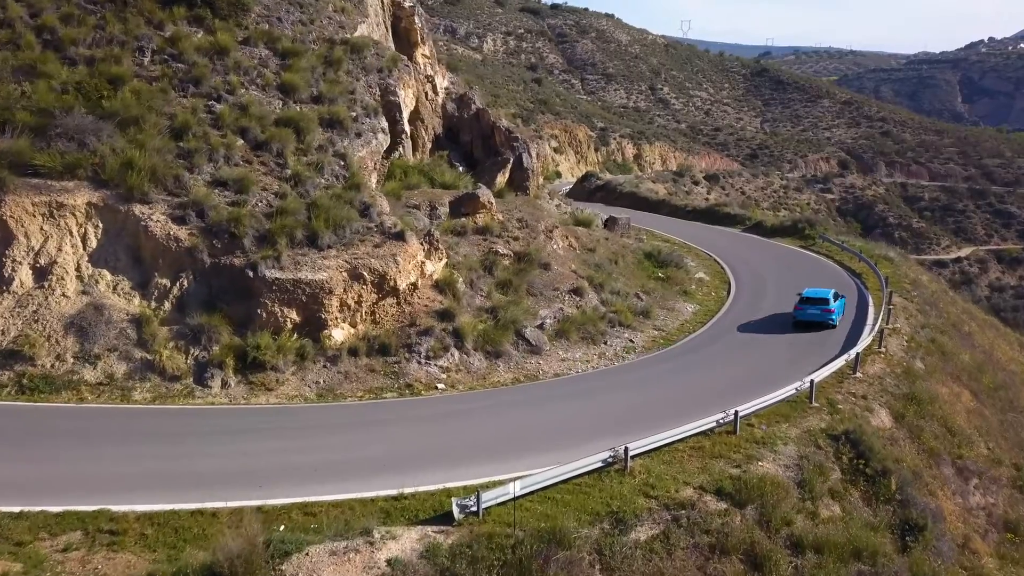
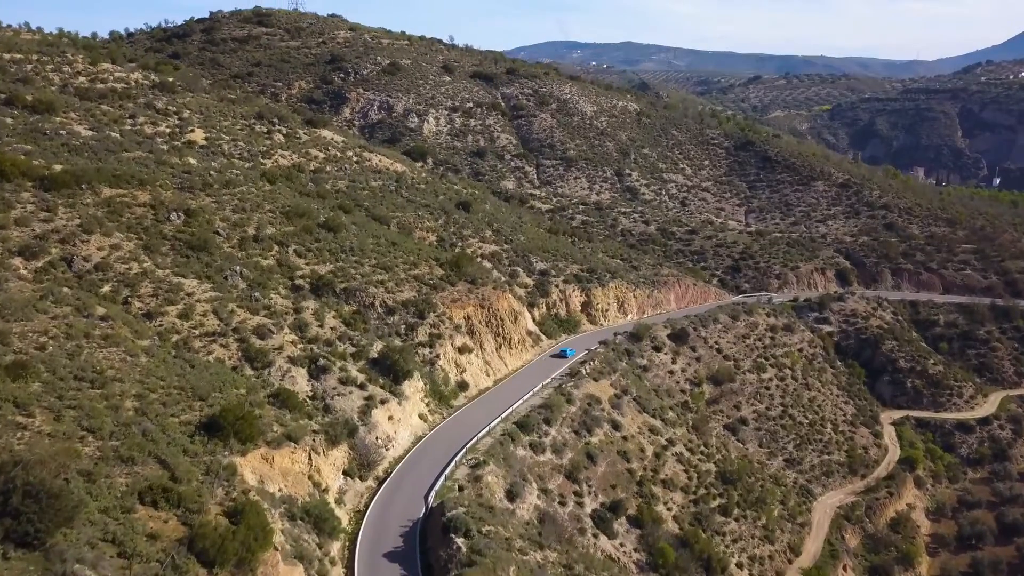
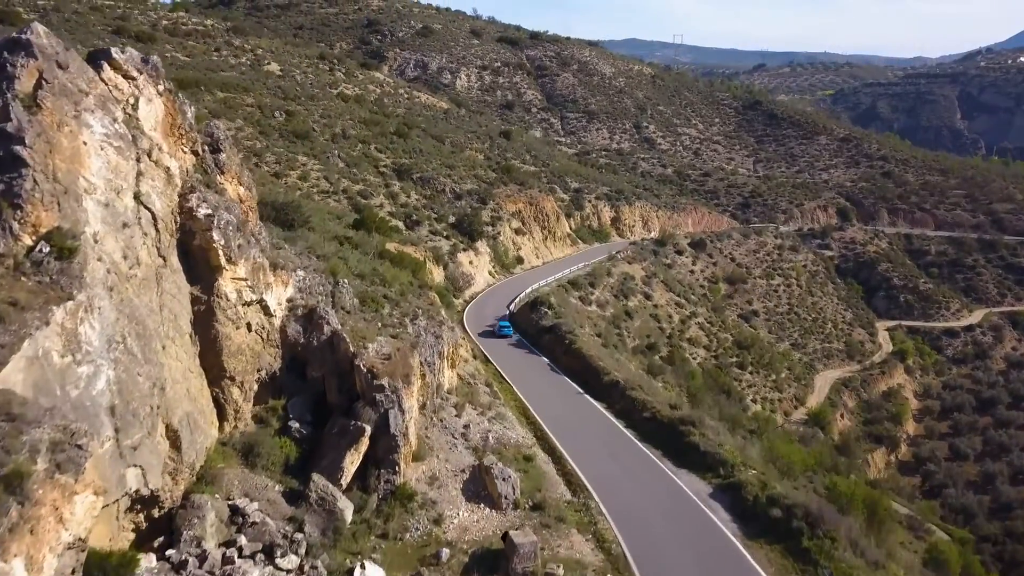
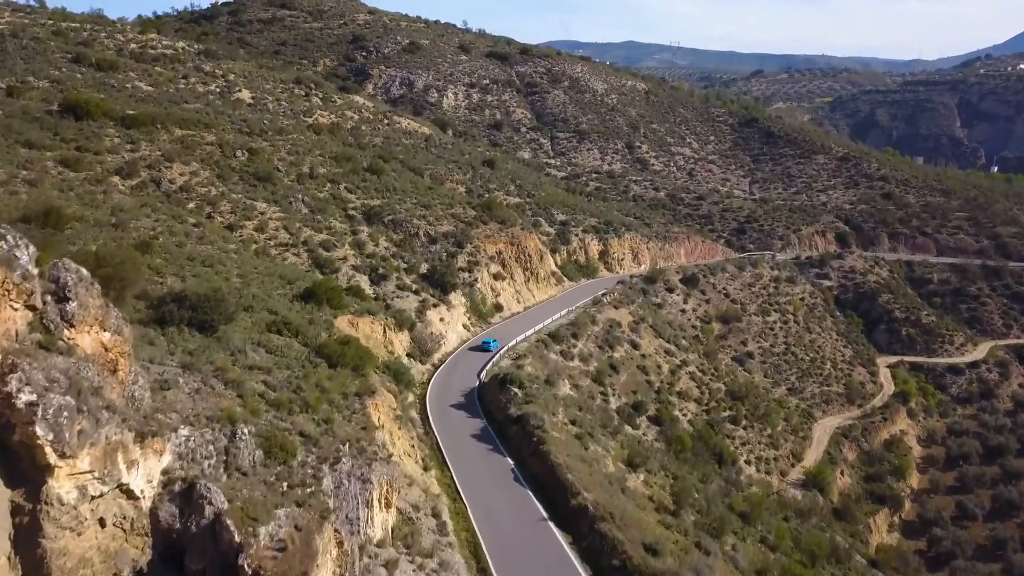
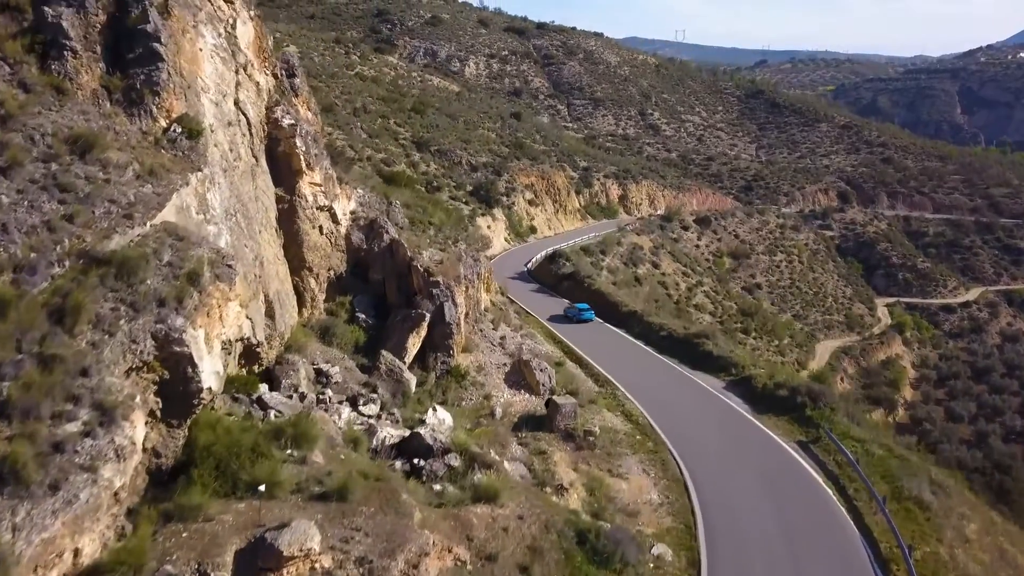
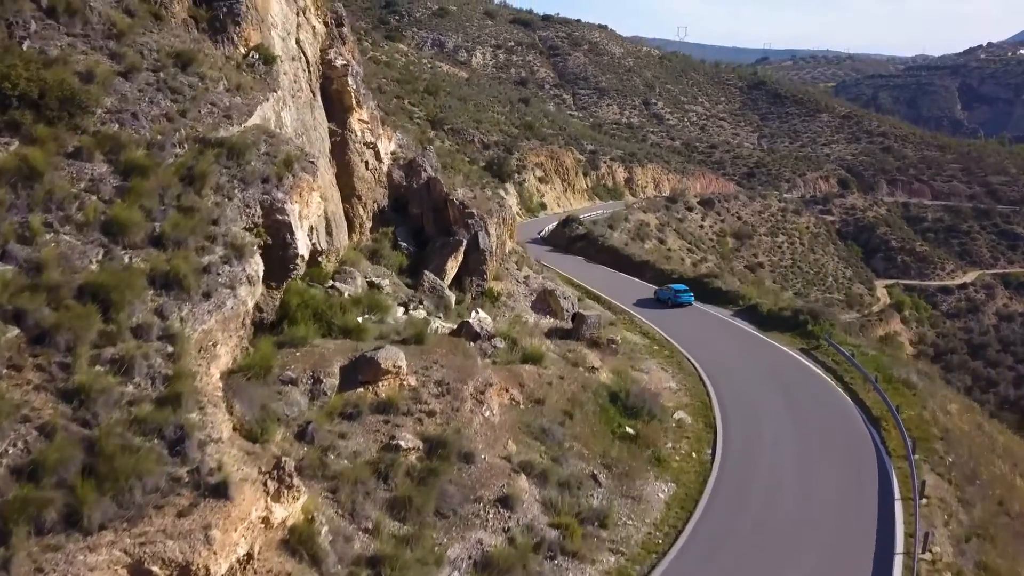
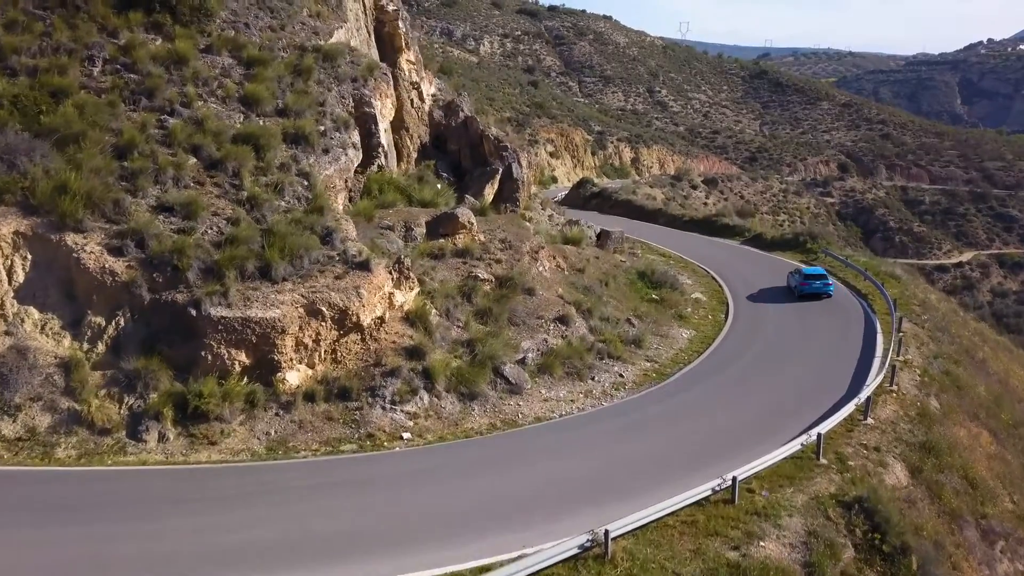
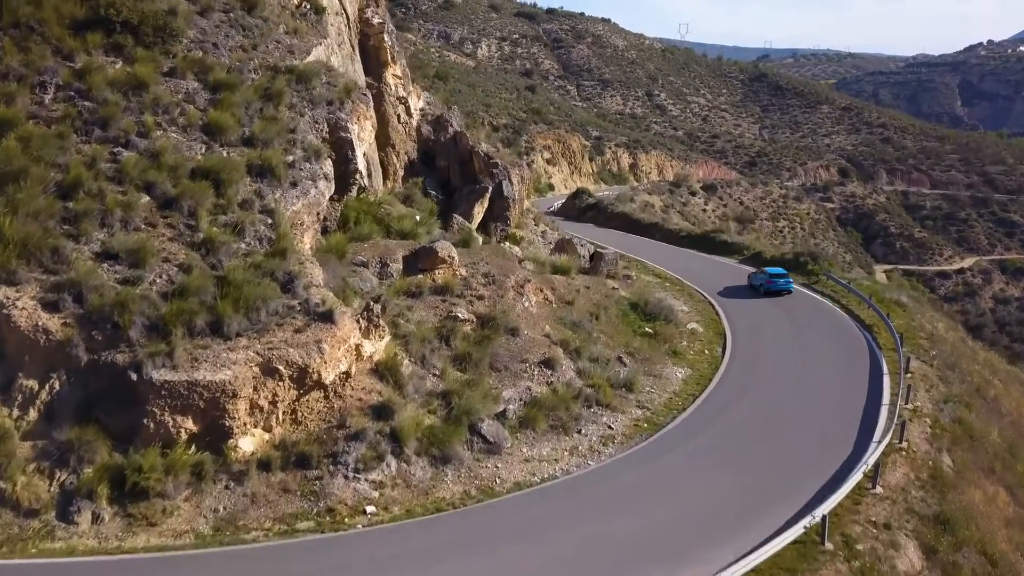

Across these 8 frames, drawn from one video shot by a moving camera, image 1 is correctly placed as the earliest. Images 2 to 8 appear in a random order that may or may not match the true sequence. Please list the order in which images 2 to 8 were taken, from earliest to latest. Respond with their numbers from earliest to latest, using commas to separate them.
7, 8, 6, 5, 3, 4, 2
